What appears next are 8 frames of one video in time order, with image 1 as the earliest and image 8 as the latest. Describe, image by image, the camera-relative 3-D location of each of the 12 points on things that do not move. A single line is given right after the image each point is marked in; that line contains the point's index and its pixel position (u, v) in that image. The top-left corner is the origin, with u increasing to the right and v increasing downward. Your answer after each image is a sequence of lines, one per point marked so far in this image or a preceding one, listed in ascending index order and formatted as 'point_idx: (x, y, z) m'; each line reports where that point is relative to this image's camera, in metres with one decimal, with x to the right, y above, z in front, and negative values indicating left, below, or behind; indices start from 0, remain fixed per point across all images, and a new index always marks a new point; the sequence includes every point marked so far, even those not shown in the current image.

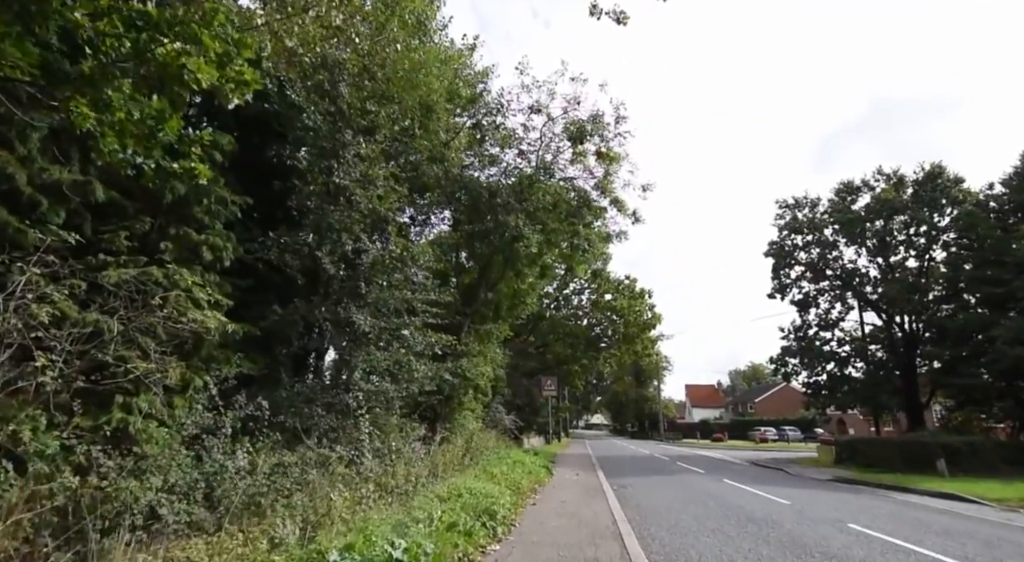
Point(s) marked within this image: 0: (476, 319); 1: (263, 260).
0: (-1.6, -1.3, +19.4) m
1: (-4.8, +0.4, +10.3) m
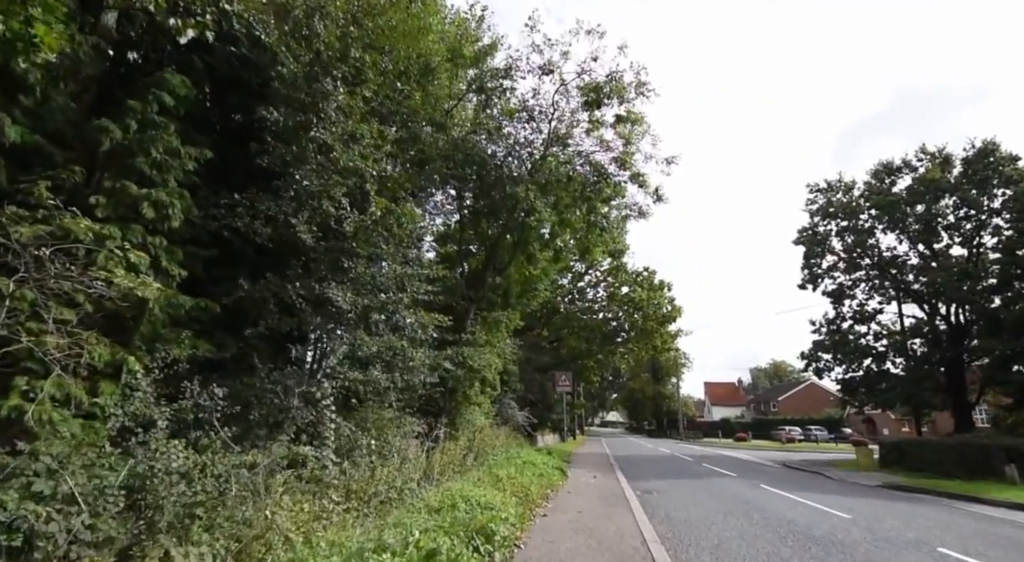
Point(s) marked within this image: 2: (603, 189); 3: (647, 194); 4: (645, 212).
0: (-1.2, -0.8, +17.9) m
1: (-4.7, +0.9, +8.9) m
2: (+2.7, +2.9, +16.2) m
3: (+4.5, +2.8, +18.0) m
4: (+4.7, +2.4, +19.0) m
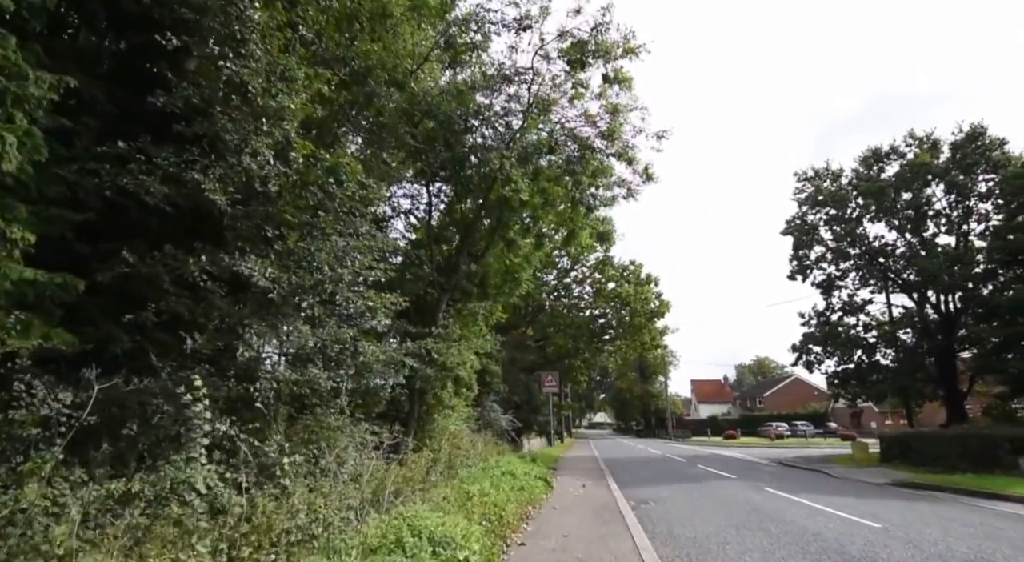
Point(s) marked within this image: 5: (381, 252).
0: (-1.9, -0.5, +16.1) m
1: (-5.1, +1.2, +7.0) m
2: (+2.0, +3.3, +14.5) m
3: (+3.8, +3.2, +16.3) m
4: (+3.9, +2.9, +17.4) m
5: (-2.5, +0.6, +10.4) m
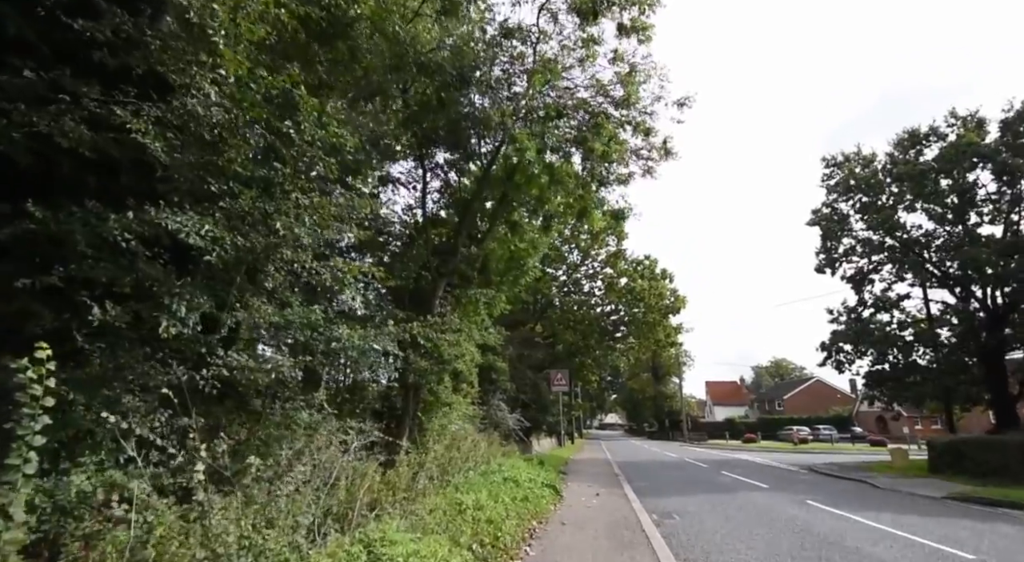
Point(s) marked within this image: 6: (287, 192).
0: (-1.7, -0.1, +14.7) m
1: (-5.1, +1.6, +5.7) m
2: (+2.1, +3.7, +13.0) m
3: (+4.0, +3.6, +14.8) m
4: (+4.2, +3.2, +15.8) m
5: (-2.5, +1.0, +9.0) m
6: (-2.8, +1.1, +6.9) m
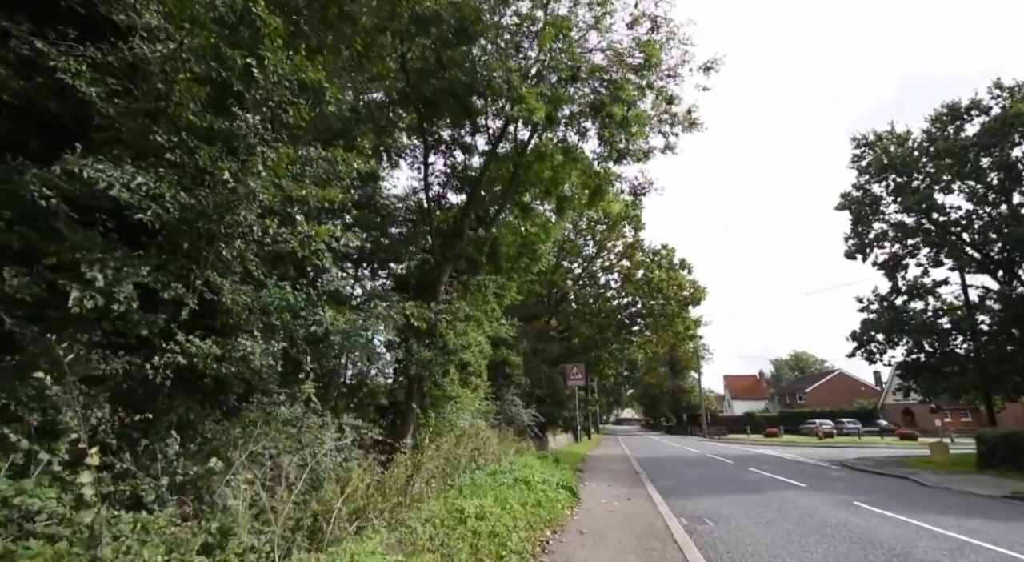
0: (-1.4, +0.3, +13.6) m
1: (-5.1, +1.9, +4.7) m
2: (+2.3, +4.1, +11.9) m
3: (+4.2, +4.1, +13.6) m
4: (+4.4, +3.7, +14.6) m
5: (-2.4, +1.3, +8.0) m
6: (-2.8, +1.4, +5.8) m
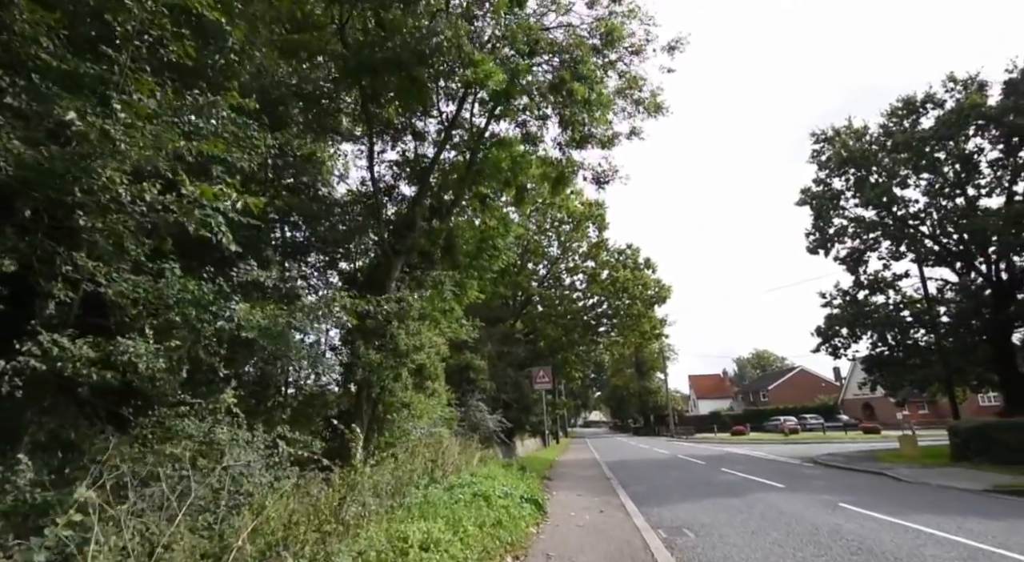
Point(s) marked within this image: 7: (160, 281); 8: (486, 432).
0: (-2.4, +0.4, +12.5) m
1: (-5.6, +2.0, +3.4) m
2: (+1.4, +4.2, +11.1) m
3: (+3.2, +4.2, +12.9) m
4: (+3.3, +3.9, +13.9) m
5: (-3.0, +1.4, +6.8) m
6: (-3.3, +1.6, +4.7) m
7: (-3.5, +0.1, +5.3) m
8: (-1.0, -5.5, +19.8) m
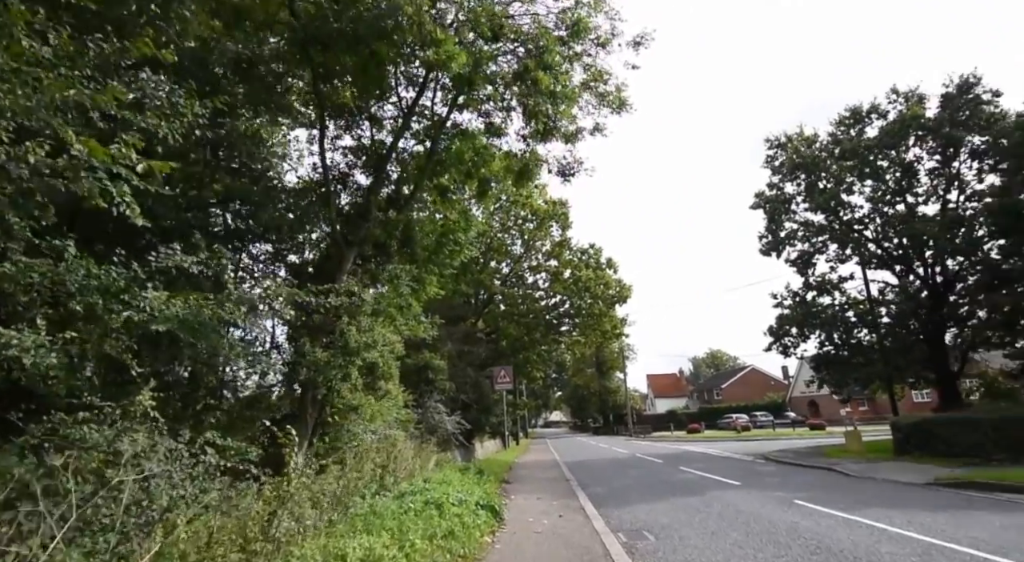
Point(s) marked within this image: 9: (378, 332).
0: (-3.3, +0.5, +11.9) m
1: (-5.8, +2.1, +2.6) m
2: (+0.6, +4.3, +10.7) m
3: (+2.2, +4.3, +12.7) m
4: (+2.3, +3.9, +13.7) m
5: (-3.5, +1.5, +6.2) m
6: (-3.6, +1.7, +4.0) m
7: (-3.9, +0.2, +4.6) m
8: (-2.5, -5.4, +19.2) m
9: (-2.6, -1.0, +10.1) m
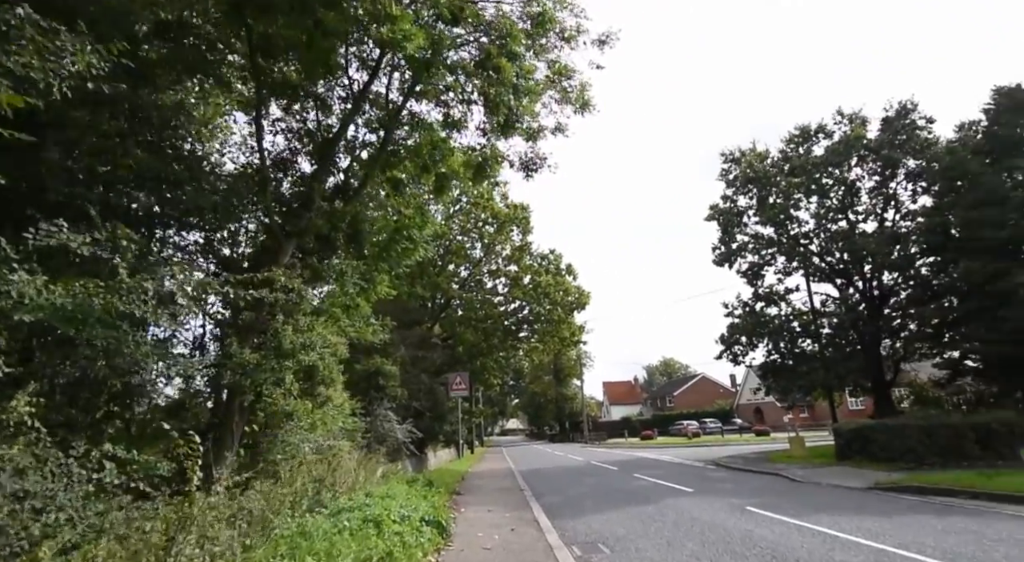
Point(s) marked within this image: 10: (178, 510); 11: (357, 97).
0: (-4.3, +0.5, +11.1) m
1: (-6.0, +2.3, +1.6) m
2: (-0.2, +4.3, +10.2) m
3: (+1.3, +4.2, +12.3) m
4: (+1.2, +3.9, +13.3) m
5: (-4.0, +1.7, +5.4) m
6: (-4.0, +1.8, +3.2) m
7: (-4.3, +0.3, +3.7) m
8: (-4.1, -5.5, +18.3) m
9: (-3.4, -0.9, +9.4) m
10: (-3.2, -2.3, +5.2) m
11: (-3.2, +3.6, +10.9) m
